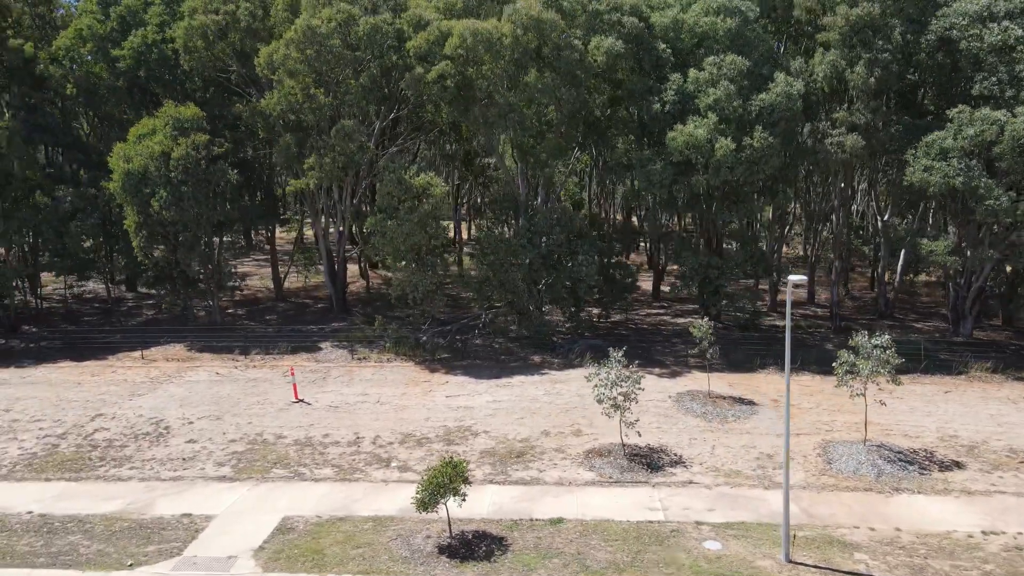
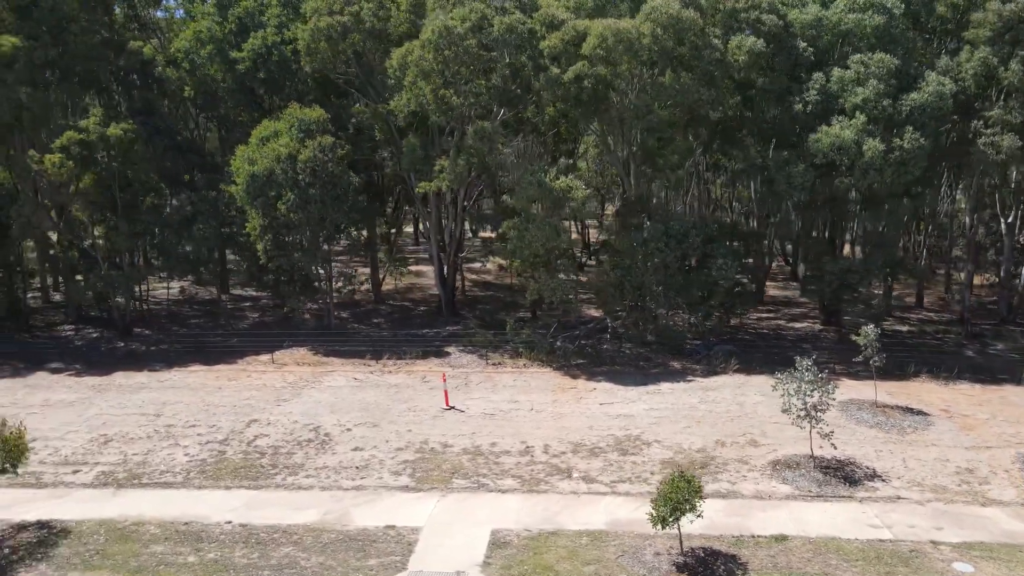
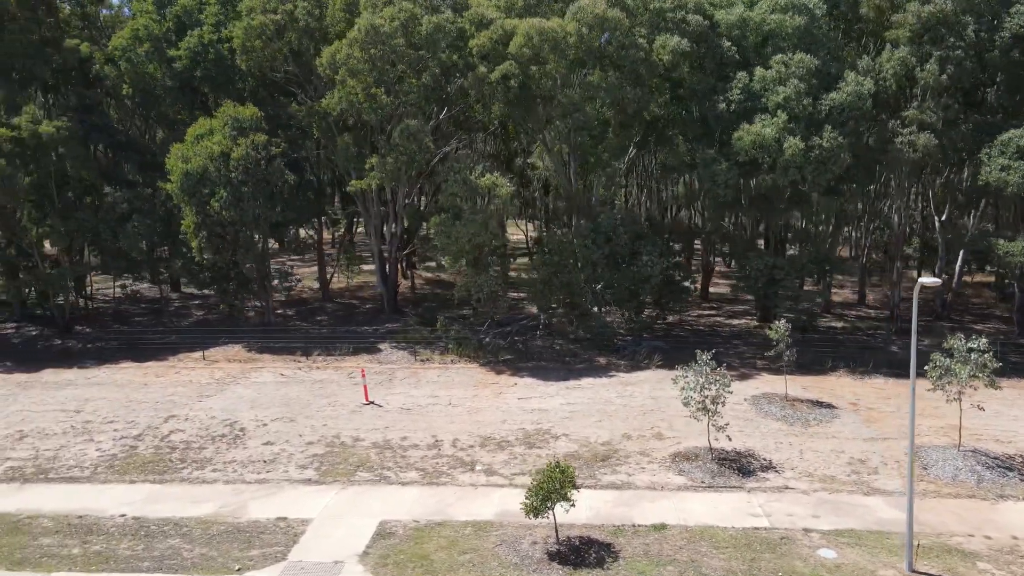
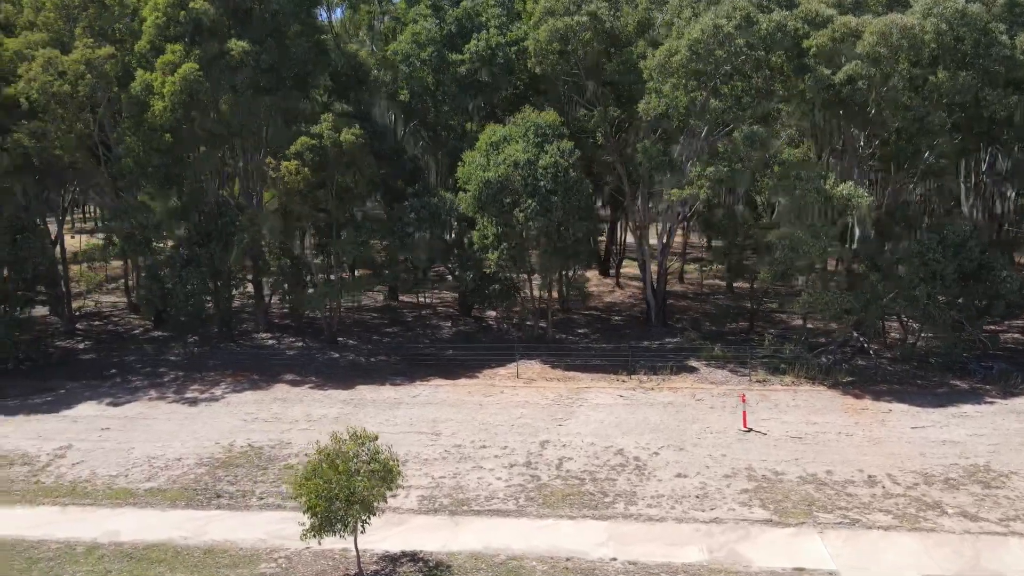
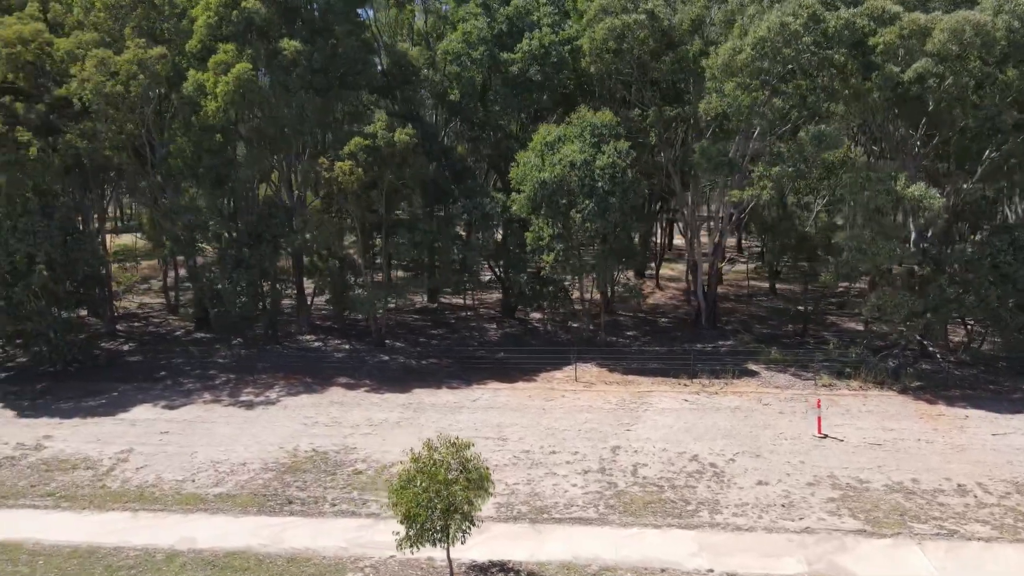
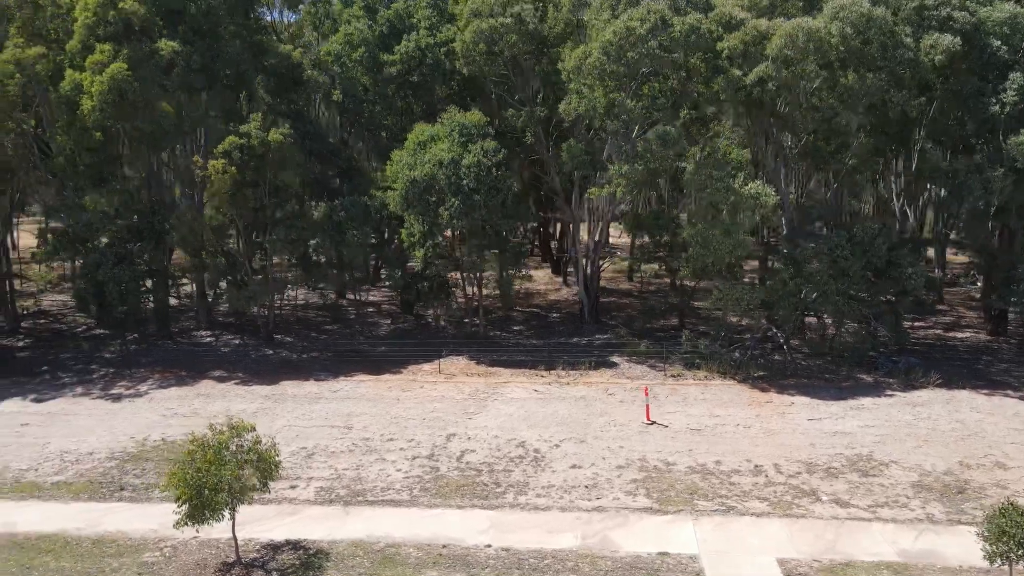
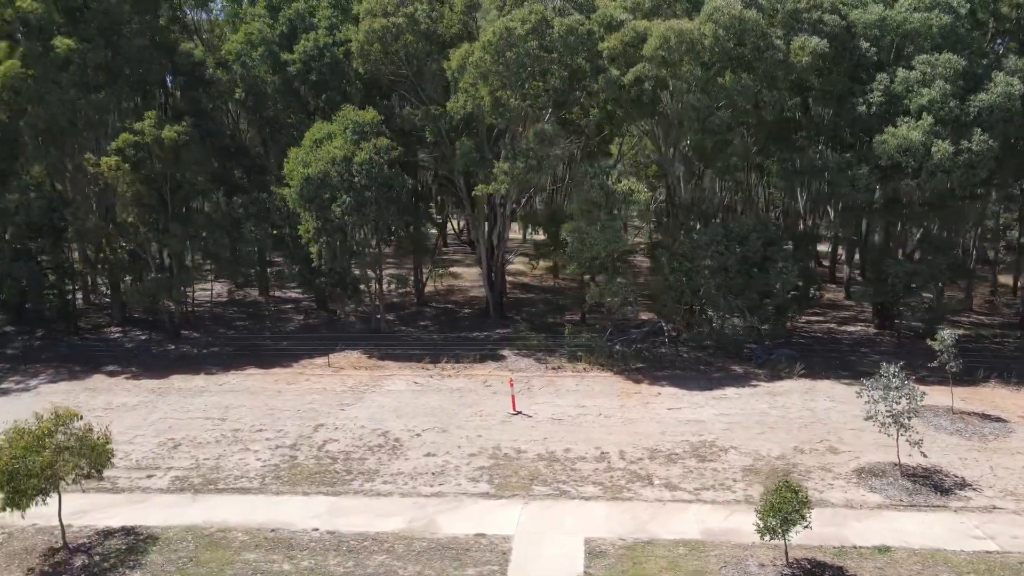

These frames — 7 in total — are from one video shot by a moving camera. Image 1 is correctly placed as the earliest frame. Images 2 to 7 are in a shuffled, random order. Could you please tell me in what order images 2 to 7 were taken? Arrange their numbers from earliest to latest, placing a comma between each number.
3, 2, 7, 6, 4, 5
